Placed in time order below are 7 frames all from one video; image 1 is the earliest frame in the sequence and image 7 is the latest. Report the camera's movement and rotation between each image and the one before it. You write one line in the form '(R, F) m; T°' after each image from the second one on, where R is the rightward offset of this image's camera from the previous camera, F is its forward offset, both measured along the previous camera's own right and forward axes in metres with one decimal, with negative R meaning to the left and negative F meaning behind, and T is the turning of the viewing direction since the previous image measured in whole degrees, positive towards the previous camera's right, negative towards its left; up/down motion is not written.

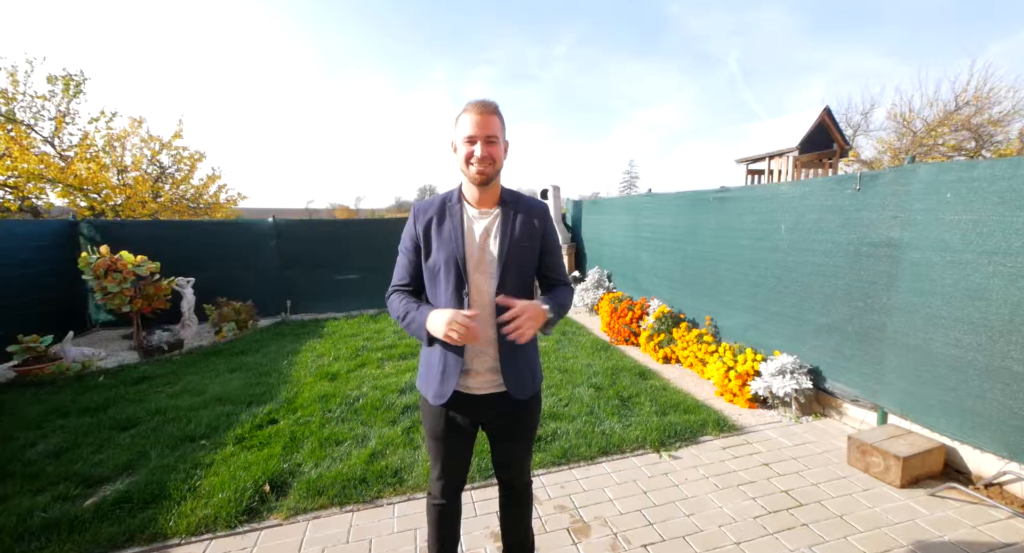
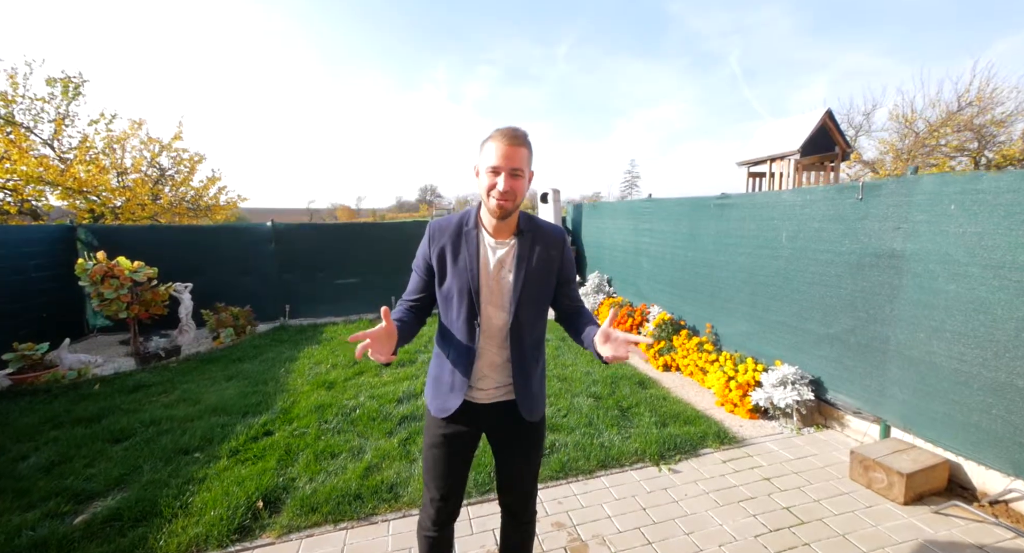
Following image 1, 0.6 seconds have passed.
(0.0, 0.0) m; 0°
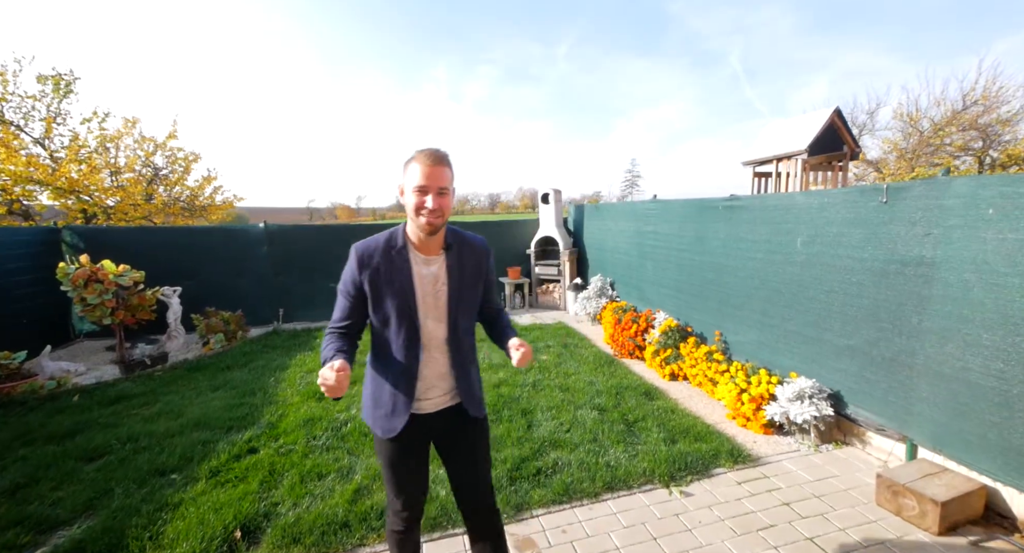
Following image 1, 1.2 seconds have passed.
(0.0, +0.2) m; 0°
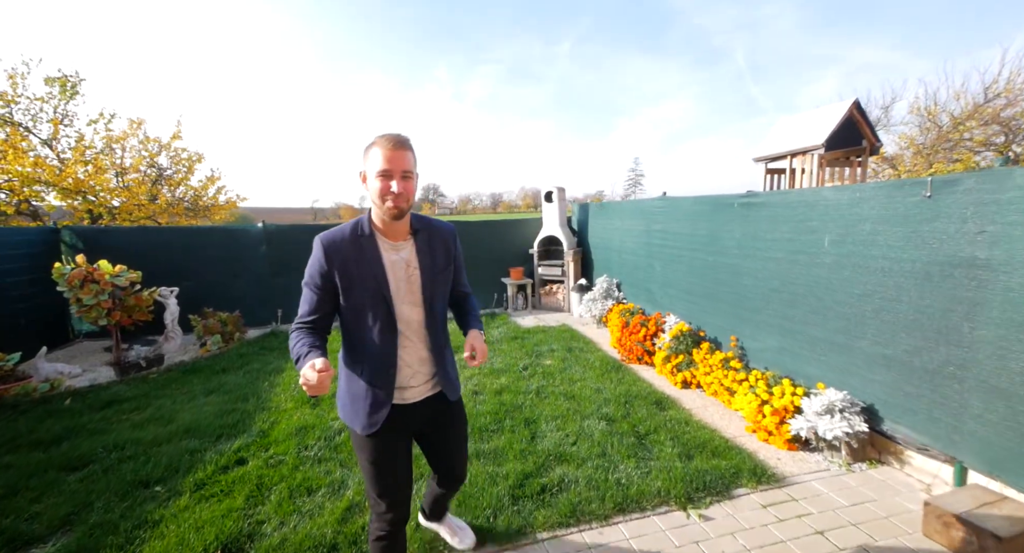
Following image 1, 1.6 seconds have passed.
(0.0, +0.2) m; -1°
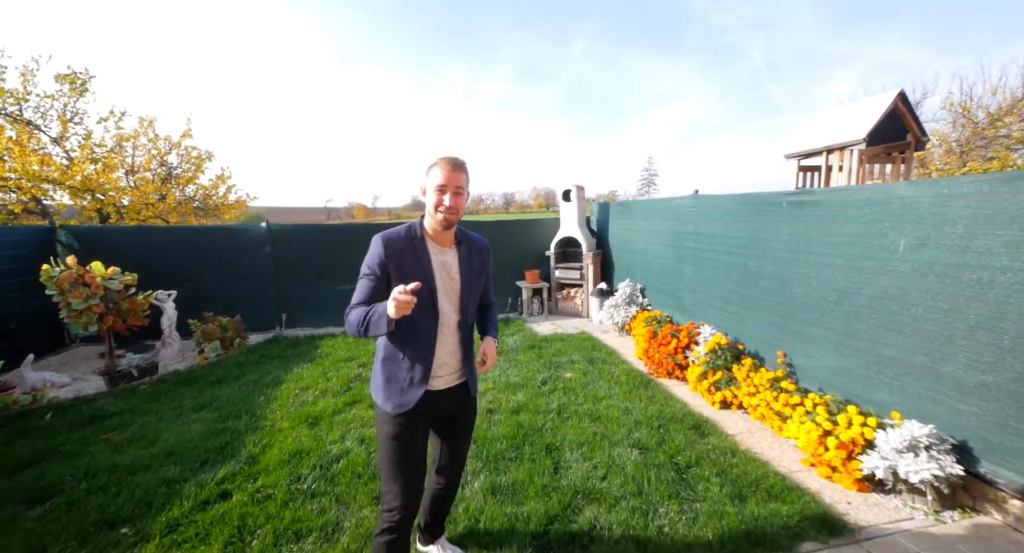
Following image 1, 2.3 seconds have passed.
(-0.1, +0.4) m; -1°
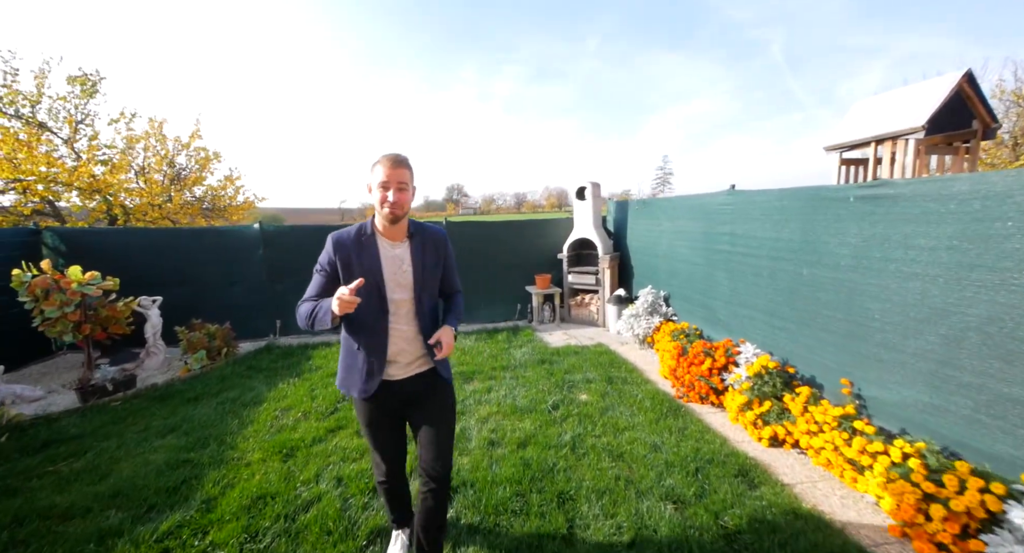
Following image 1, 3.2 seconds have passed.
(+0.1, +0.5) m; -2°
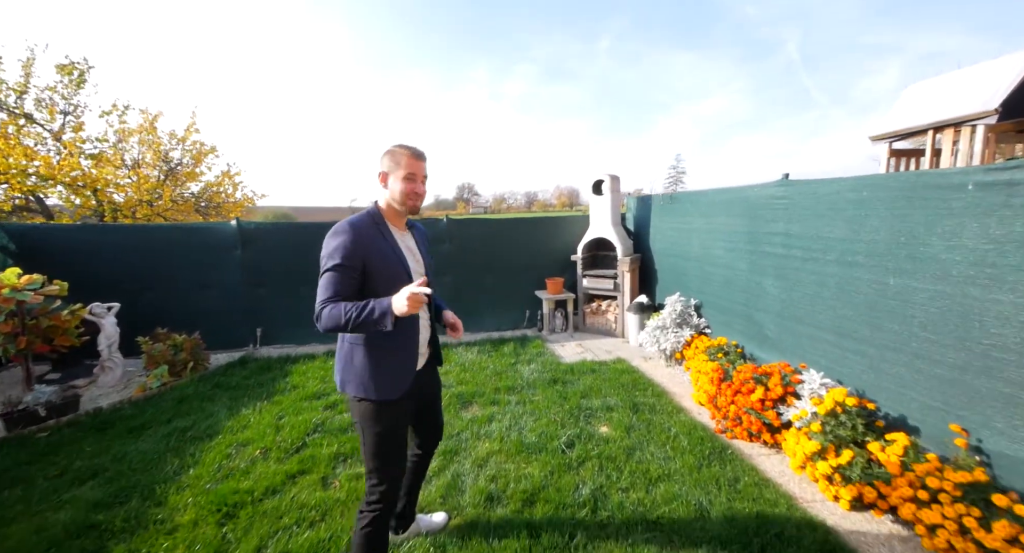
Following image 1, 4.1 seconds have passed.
(0.0, +0.7) m; -1°
